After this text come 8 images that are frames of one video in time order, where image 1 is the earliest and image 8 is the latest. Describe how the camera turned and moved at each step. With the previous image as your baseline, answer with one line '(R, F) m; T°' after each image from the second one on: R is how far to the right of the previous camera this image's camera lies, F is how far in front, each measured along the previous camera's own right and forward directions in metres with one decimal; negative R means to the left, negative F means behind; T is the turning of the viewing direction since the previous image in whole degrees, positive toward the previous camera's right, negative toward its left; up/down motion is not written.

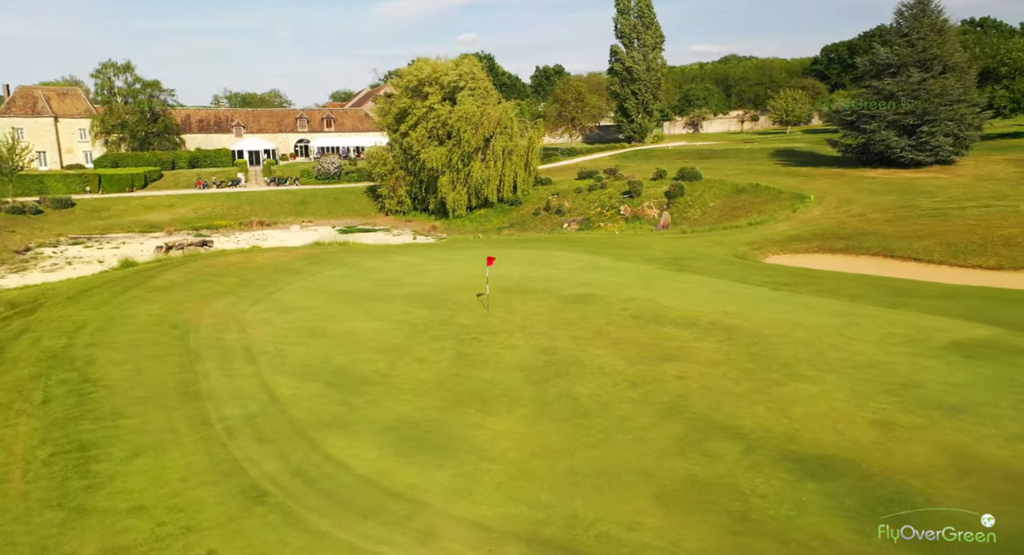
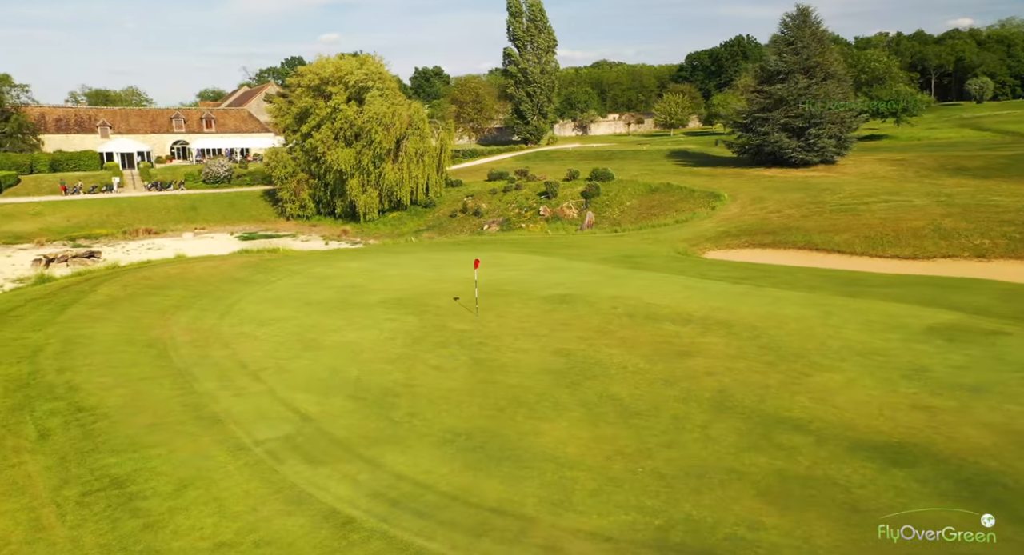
(-1.7, +0.5) m; +7°
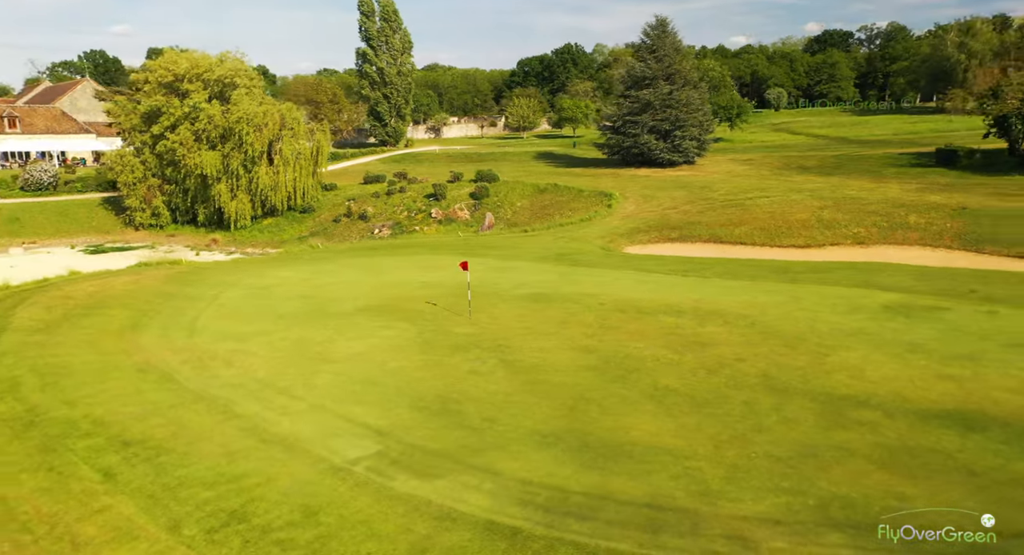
(-2.4, +0.4) m; +9°
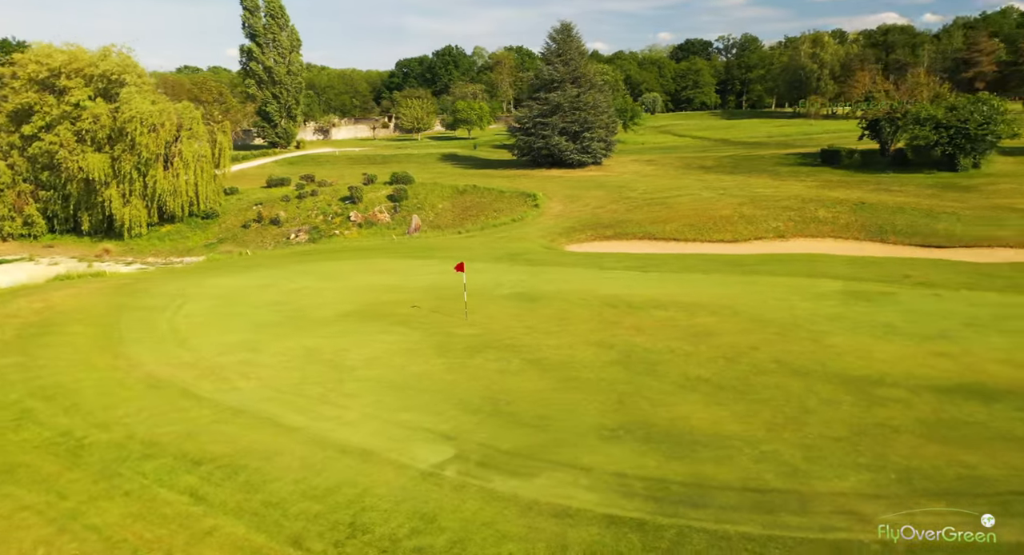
(-1.8, +0.1) m; +7°
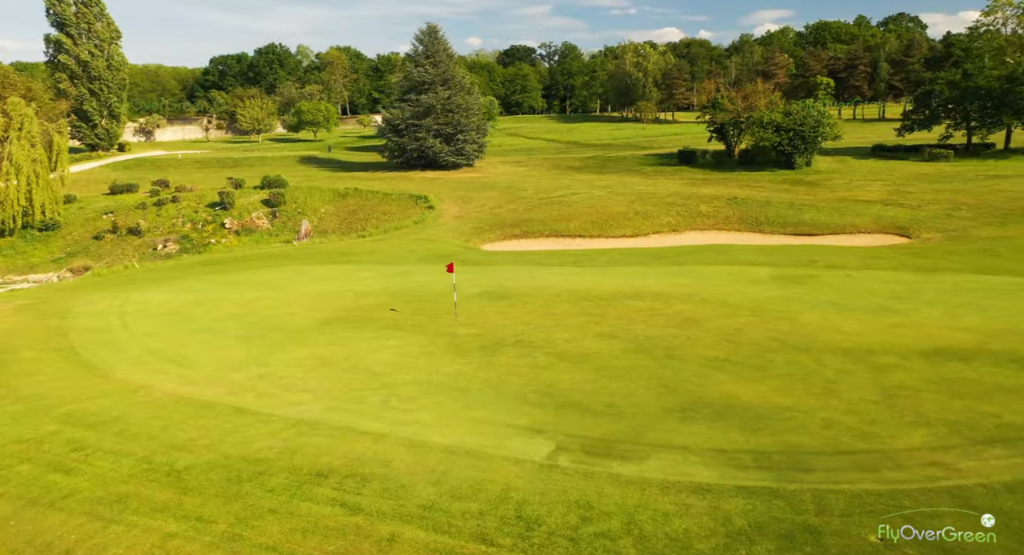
(-2.4, +0.1) m; +10°
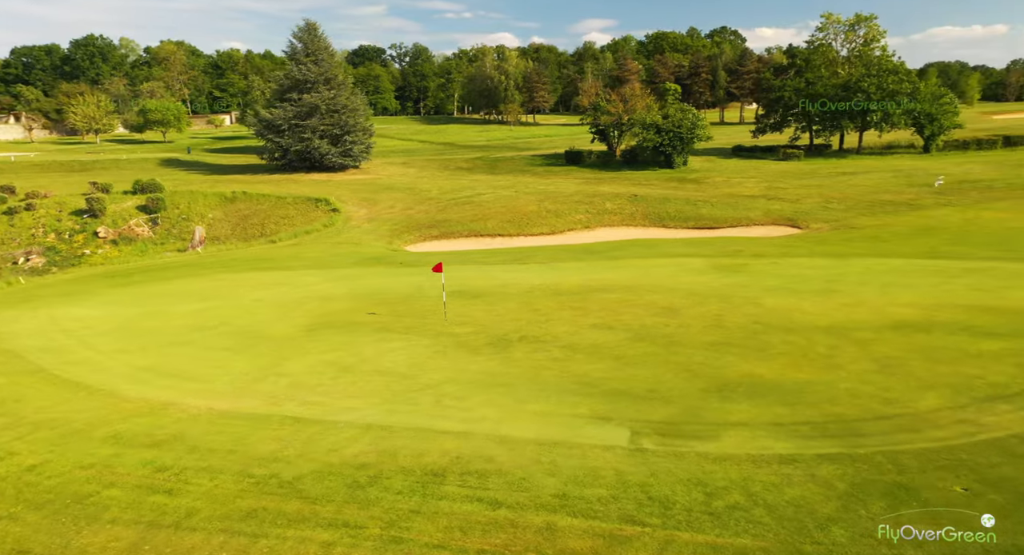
(-2.0, +0.1) m; +9°
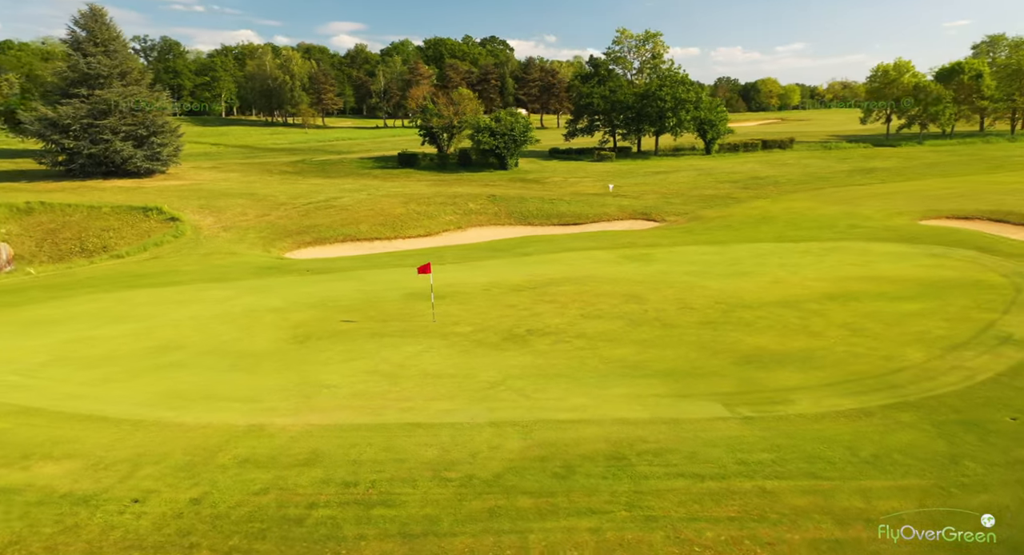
(-3.0, +0.2) m; +13°
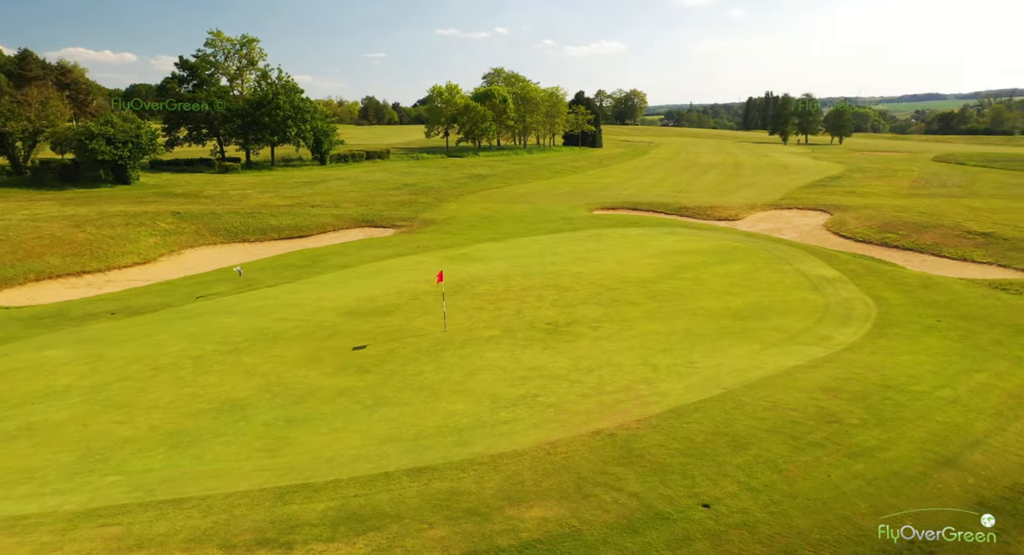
(-6.6, +1.2) m; +27°
